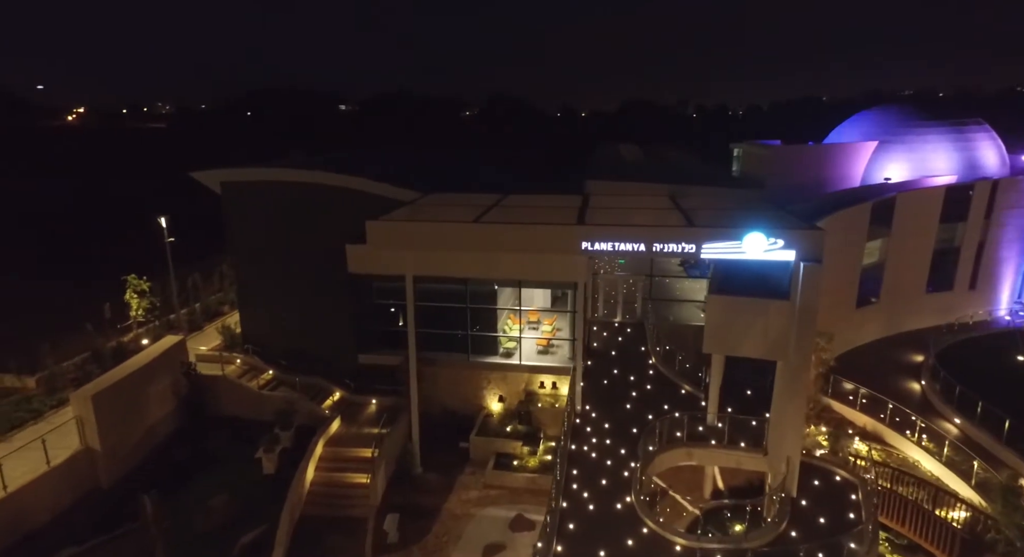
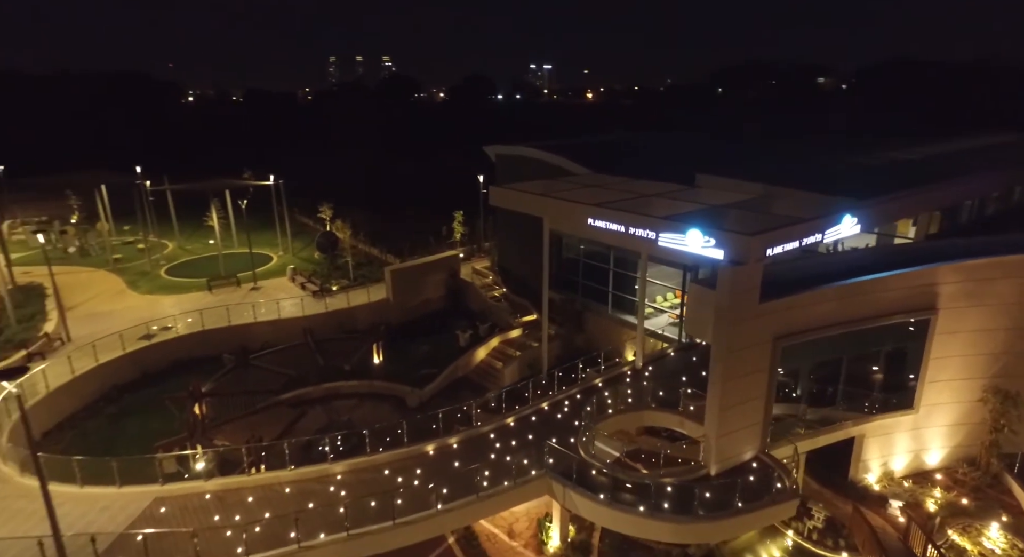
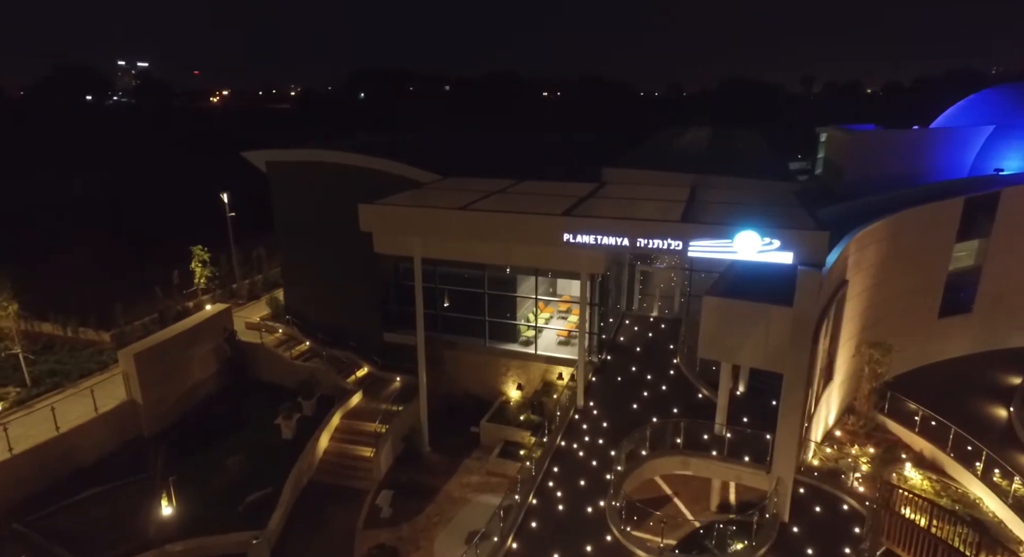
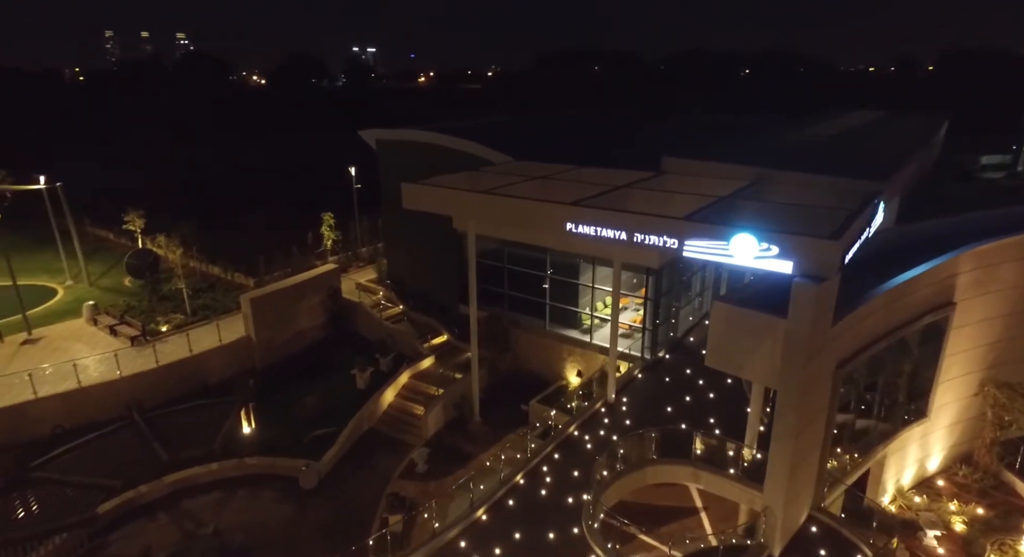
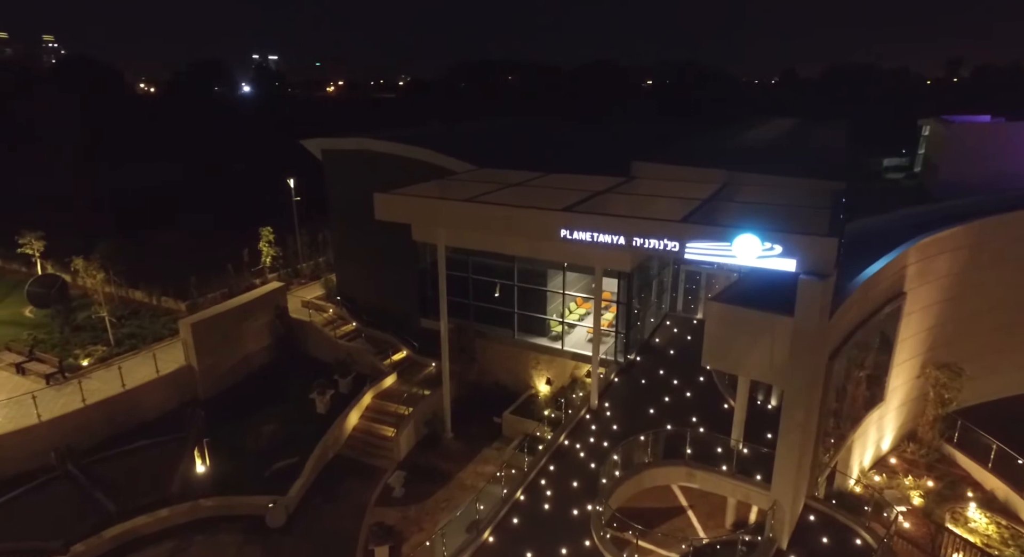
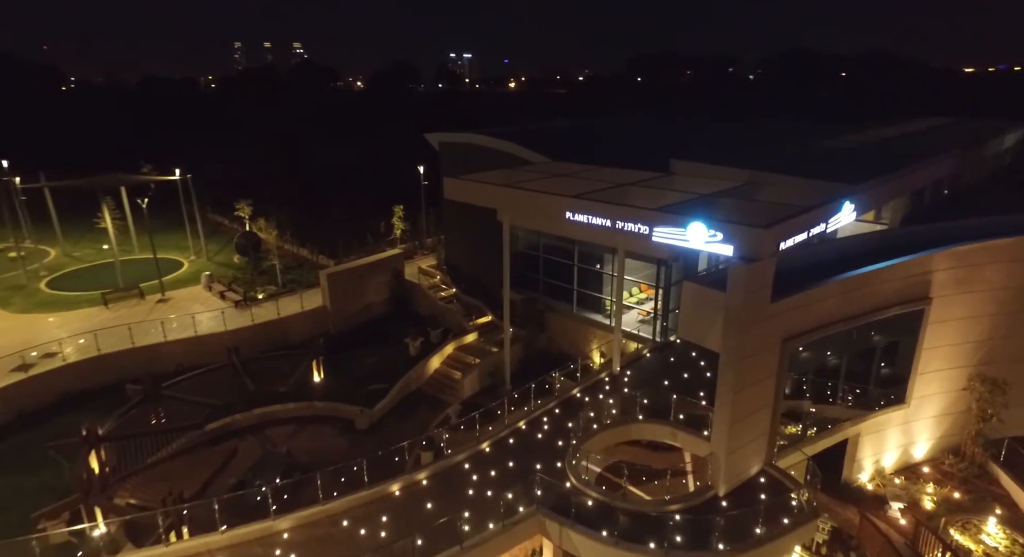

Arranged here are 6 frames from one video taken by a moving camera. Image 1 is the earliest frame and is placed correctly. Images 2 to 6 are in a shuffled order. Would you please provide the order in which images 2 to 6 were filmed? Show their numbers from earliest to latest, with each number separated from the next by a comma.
3, 5, 4, 6, 2
